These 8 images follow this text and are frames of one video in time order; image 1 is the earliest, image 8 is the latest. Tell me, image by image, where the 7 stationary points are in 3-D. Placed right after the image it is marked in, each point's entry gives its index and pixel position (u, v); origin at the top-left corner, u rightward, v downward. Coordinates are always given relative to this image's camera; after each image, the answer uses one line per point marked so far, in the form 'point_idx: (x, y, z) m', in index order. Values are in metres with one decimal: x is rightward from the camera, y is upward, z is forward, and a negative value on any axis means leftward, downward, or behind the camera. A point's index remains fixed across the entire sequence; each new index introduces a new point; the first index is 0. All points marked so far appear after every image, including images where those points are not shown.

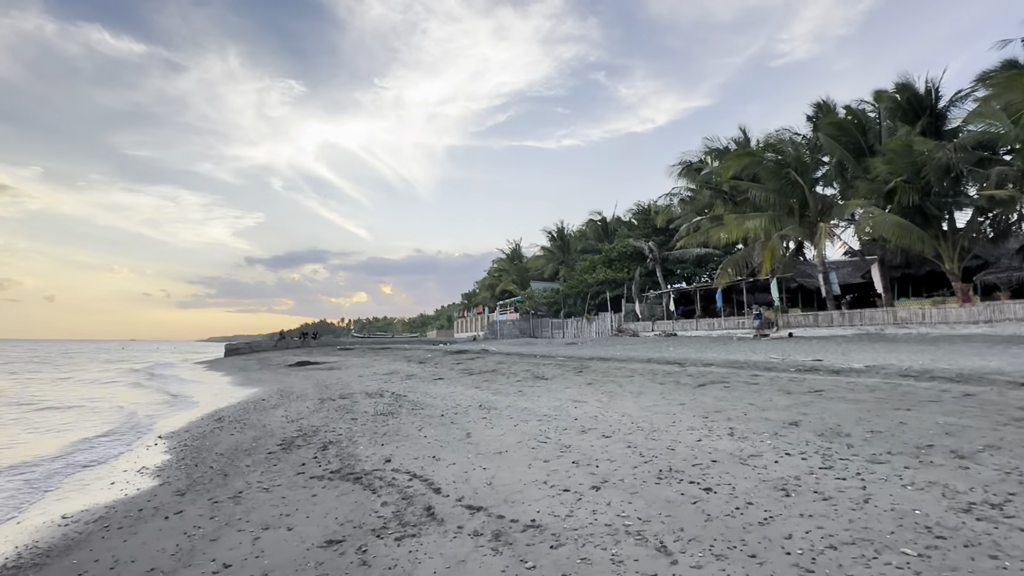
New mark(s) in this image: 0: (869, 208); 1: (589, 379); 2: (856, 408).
0: (+13.9, +3.1, +19.6) m
1: (+1.9, -2.3, +12.5) m
2: (+4.6, -1.6, +6.9) m
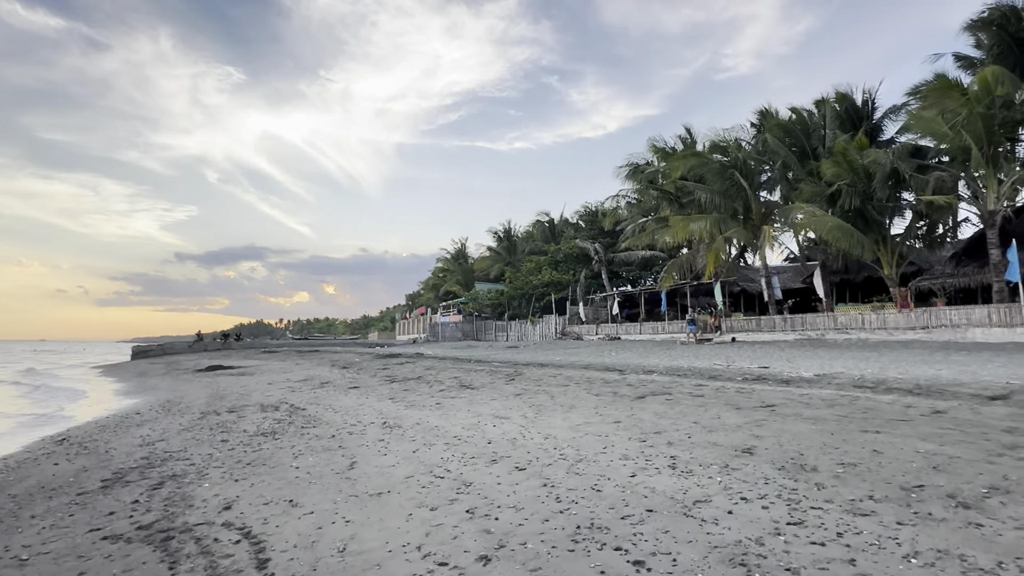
0: (+11.5, +3.0, +19.4) m
1: (+0.1, -2.2, +11.1) m
2: (+3.4, -1.6, +5.7) m
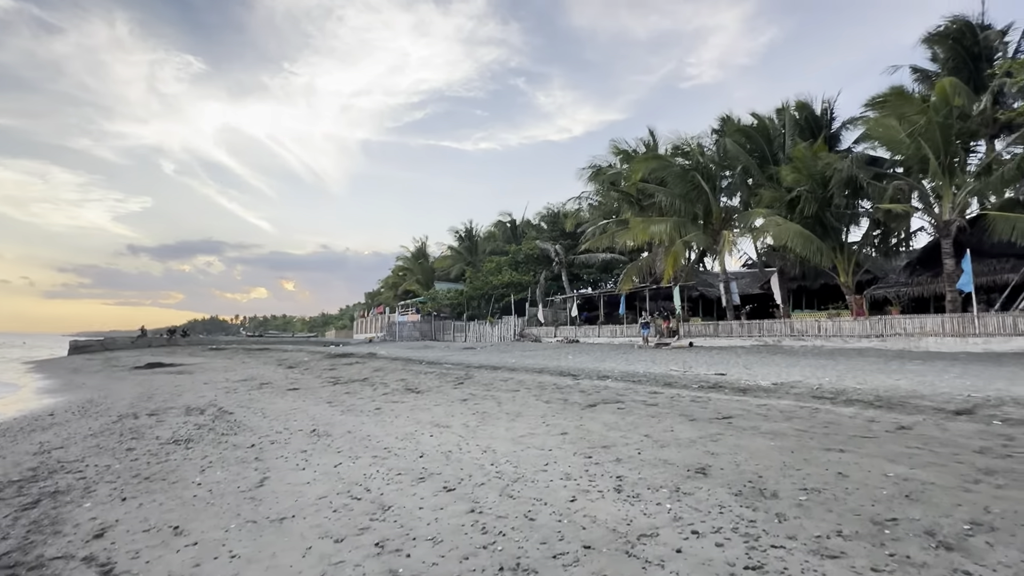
0: (+10.0, +2.7, +19.4) m
1: (-0.9, -2.2, +10.3) m
2: (+2.7, -1.6, +5.2) m
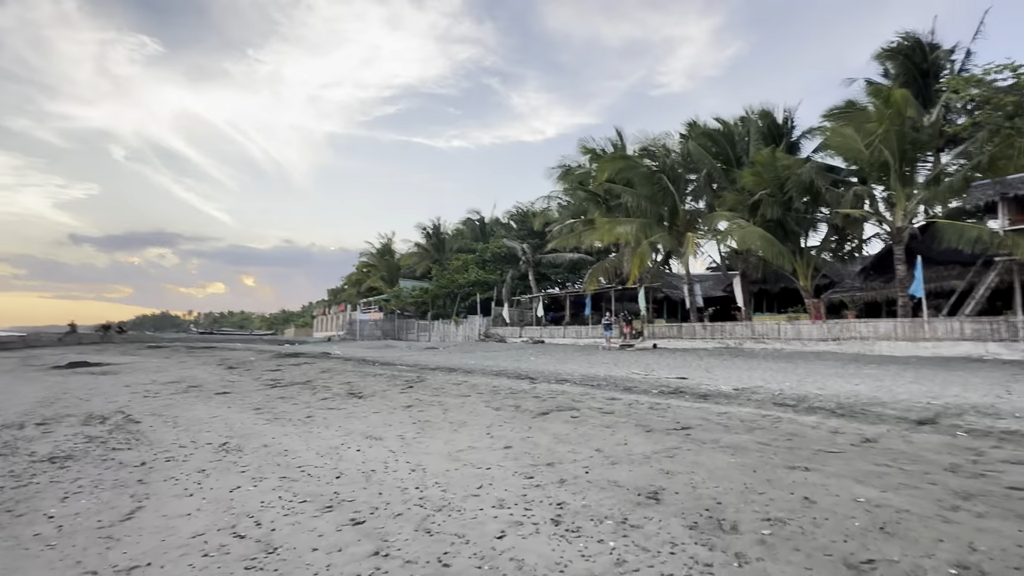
0: (+8.5, +2.7, +19.3) m
1: (-1.9, -2.1, +9.6) m
2: (+2.1, -1.6, +4.7) m
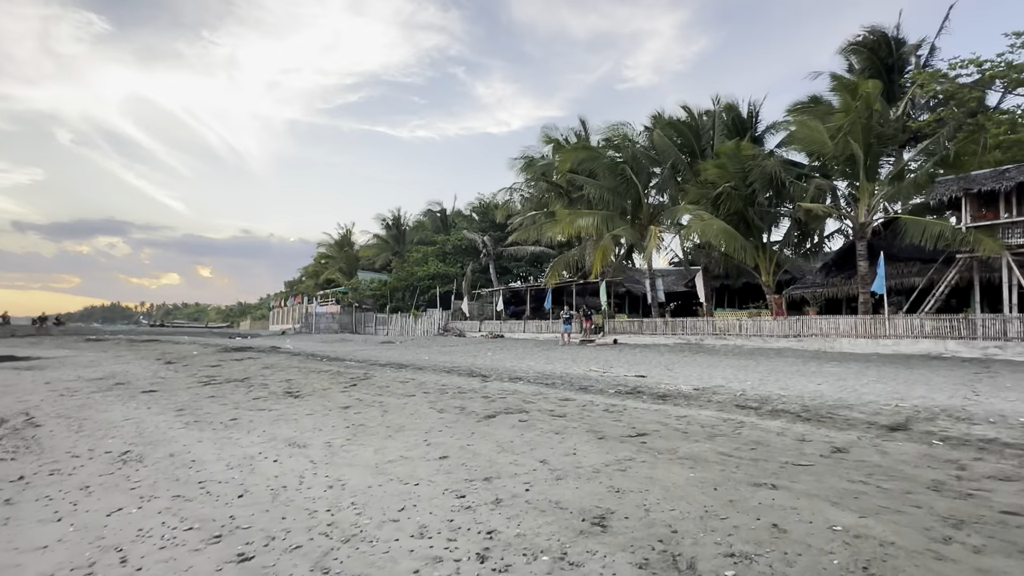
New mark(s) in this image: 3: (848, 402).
0: (+7.0, +2.8, +19.0) m
1: (-2.8, -2.0, +8.8) m
2: (+1.5, -1.6, +4.1) m
3: (+4.7, -1.6, +7.1) m
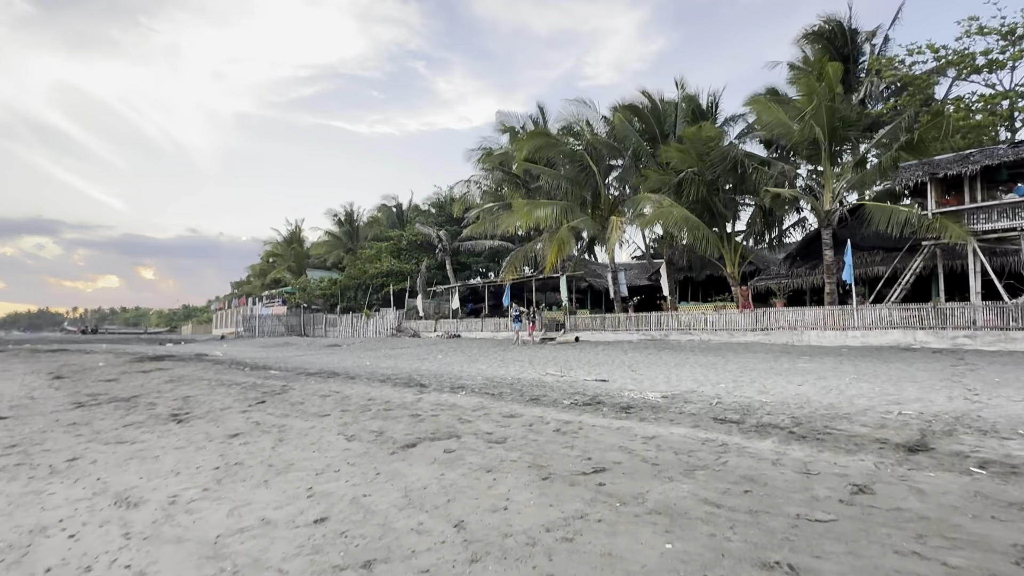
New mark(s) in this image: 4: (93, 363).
0: (+5.2, +3.1, +18.0) m
1: (-3.7, -1.9, +7.1) m
2: (+0.9, -1.5, +2.8) m
3: (+3.9, -1.4, +6.0) m
4: (-16.0, -2.9, +19.4) m
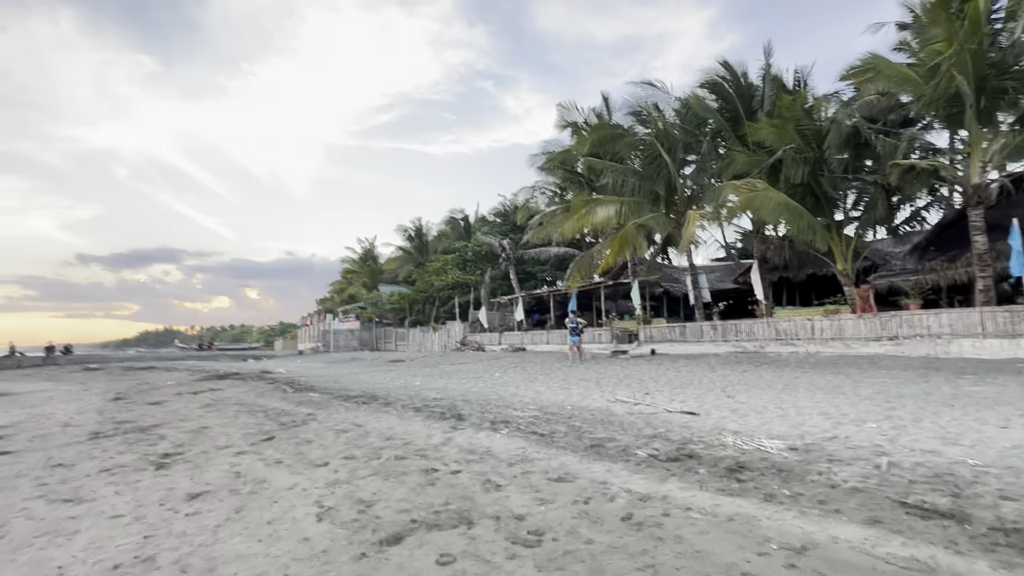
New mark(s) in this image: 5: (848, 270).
0: (+7.2, +3.0, +15.1) m
1: (-3.1, -2.1, +5.5) m
2: (+0.8, -1.4, +0.6) m
3: (+4.2, -1.3, +3.3) m
4: (-13.5, -3.6, +19.5) m
5: (+10.4, +0.6, +15.6) m
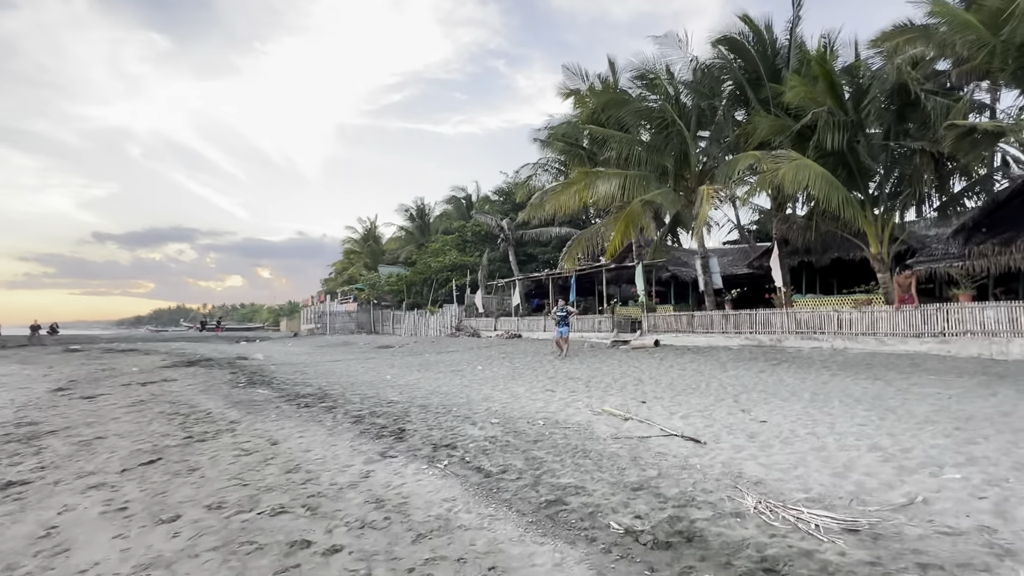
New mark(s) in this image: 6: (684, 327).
0: (+6.8, +3.4, +13.1) m
1: (-3.7, -1.9, +3.9) m
2: (+0.1, -1.5, -1.1) m
3: (+3.5, -1.3, +1.5) m
4: (-13.8, -2.8, +18.1) m
5: (+10.0, +0.9, +13.6) m
6: (+5.8, -1.3, +16.7) m
